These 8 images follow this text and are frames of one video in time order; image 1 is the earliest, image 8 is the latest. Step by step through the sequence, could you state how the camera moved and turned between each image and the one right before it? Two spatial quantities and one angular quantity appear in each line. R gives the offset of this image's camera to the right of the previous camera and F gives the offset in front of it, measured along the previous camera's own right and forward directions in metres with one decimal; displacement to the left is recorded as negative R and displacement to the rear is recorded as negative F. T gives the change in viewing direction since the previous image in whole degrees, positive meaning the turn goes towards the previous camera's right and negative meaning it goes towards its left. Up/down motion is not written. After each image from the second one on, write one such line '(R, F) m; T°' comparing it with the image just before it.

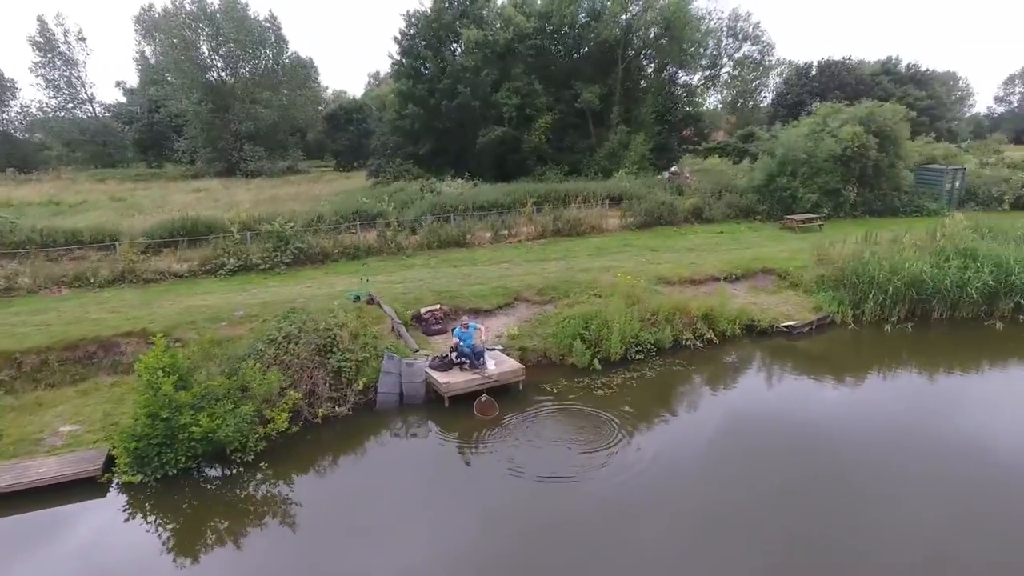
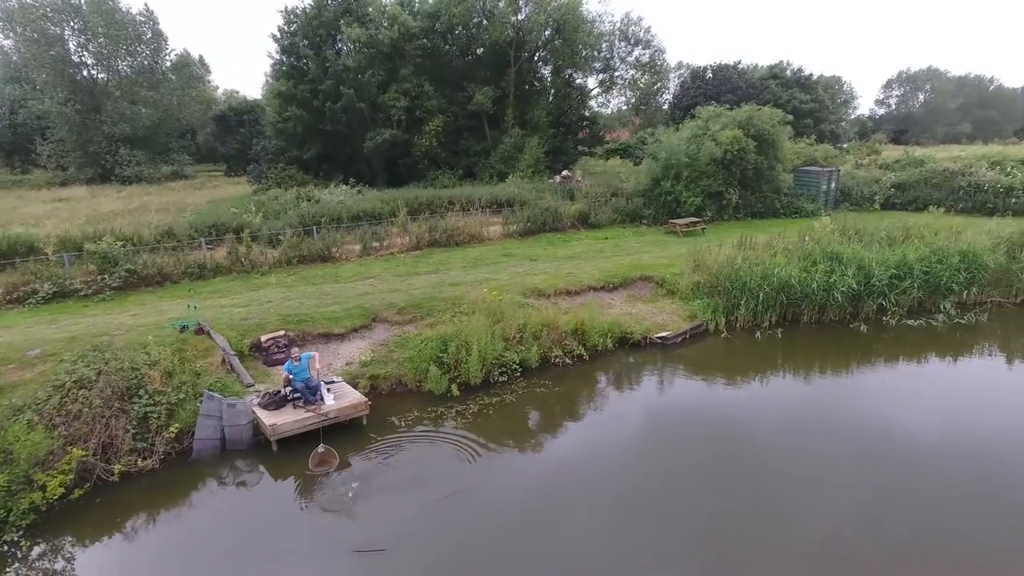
(+1.0, +0.6) m; +7°
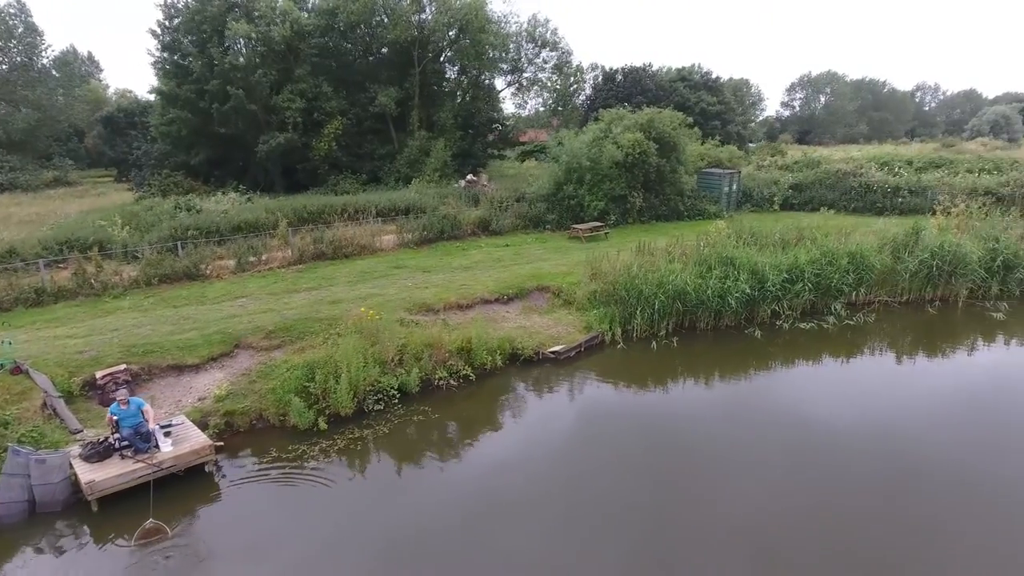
(+0.7, +0.6) m; +6°
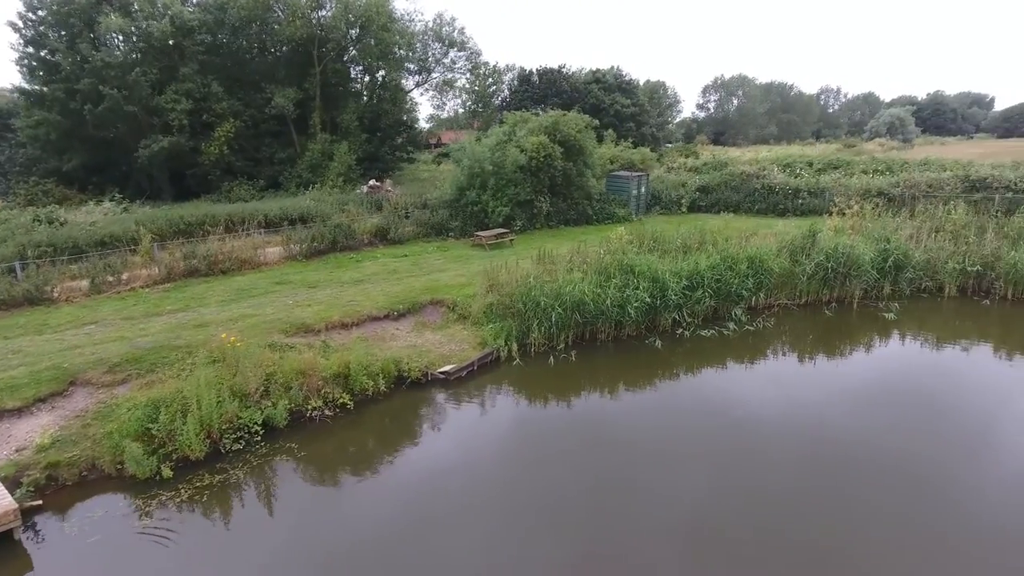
(+0.7, +0.6) m; +6°
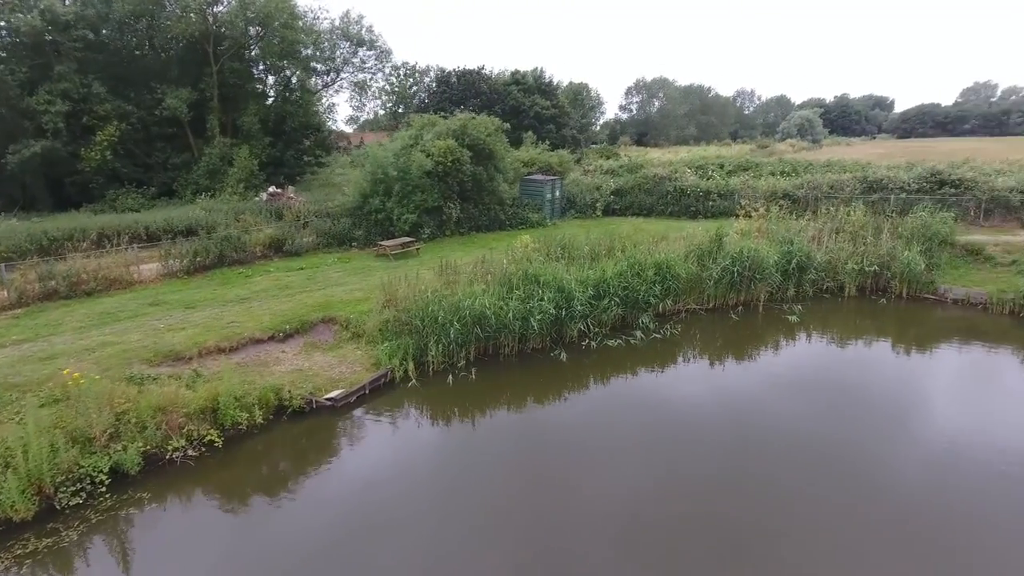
(+0.6, +0.5) m; +6°
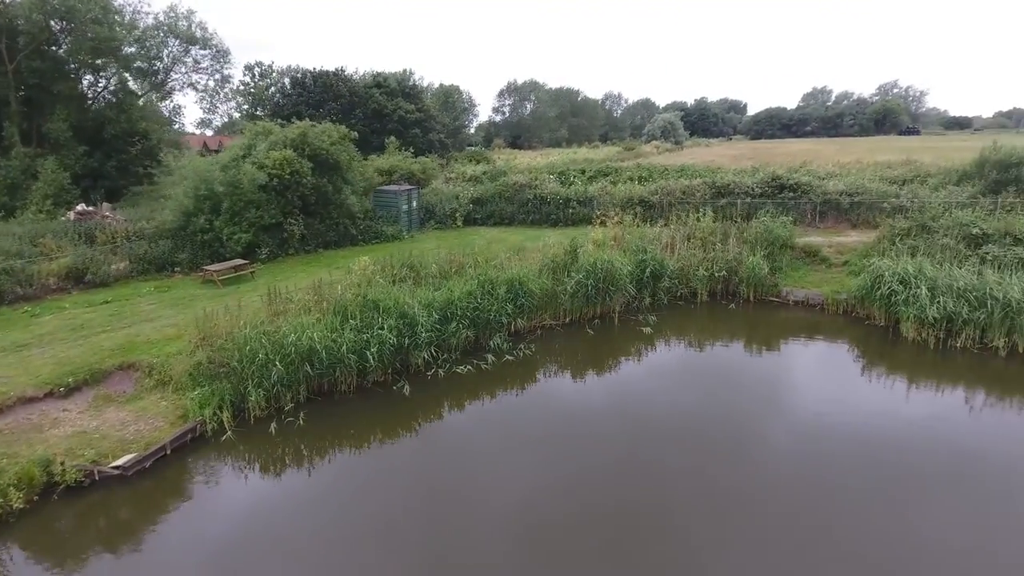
(+0.8, +0.7) m; +10°
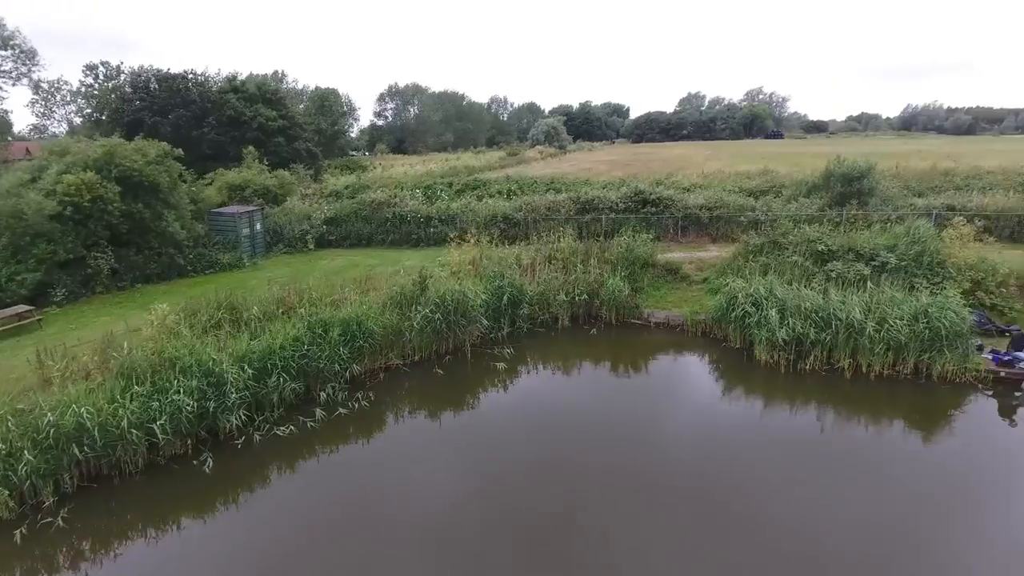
(+1.0, +0.9) m; +9°
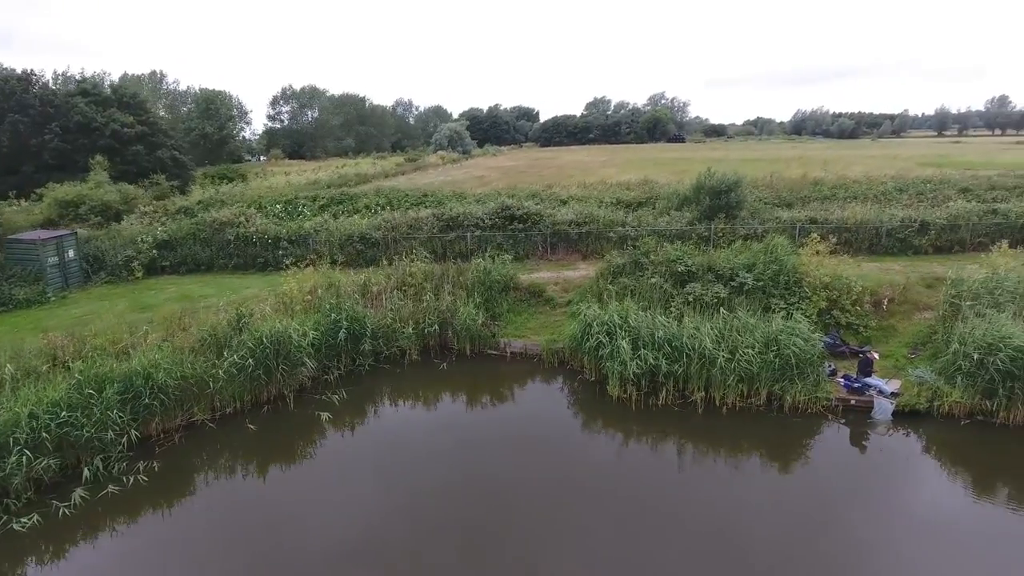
(+1.4, +1.0) m; +7°
